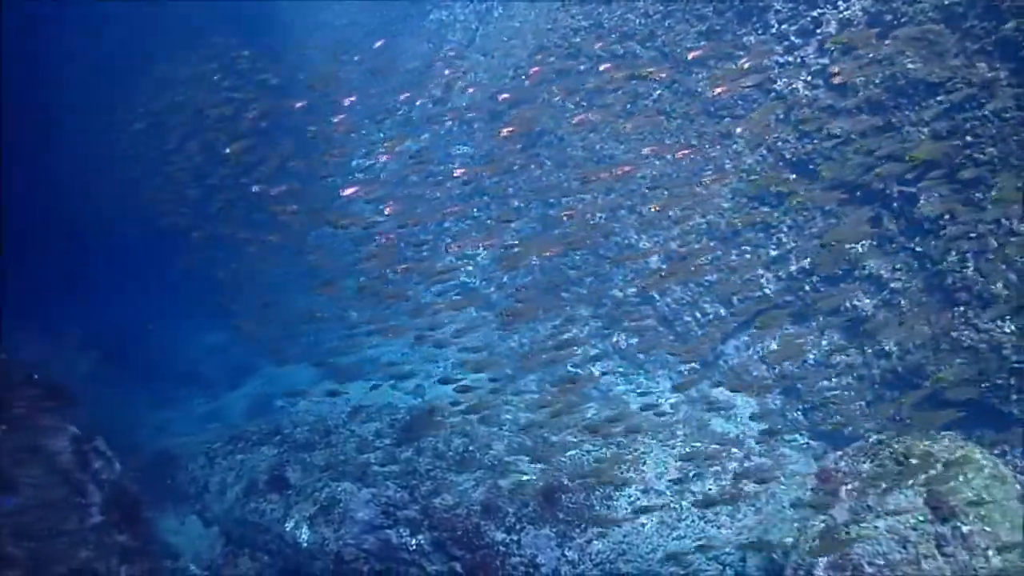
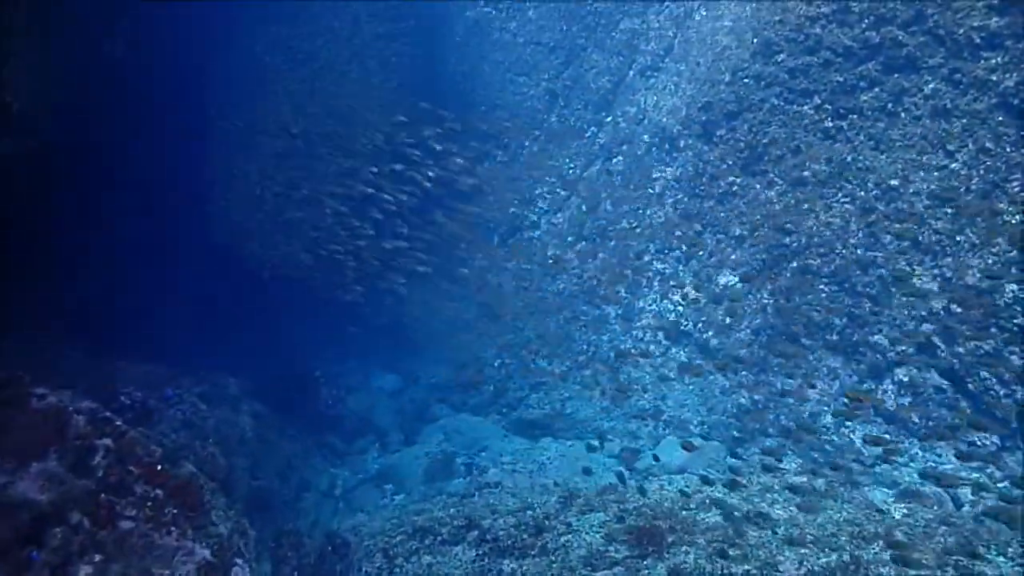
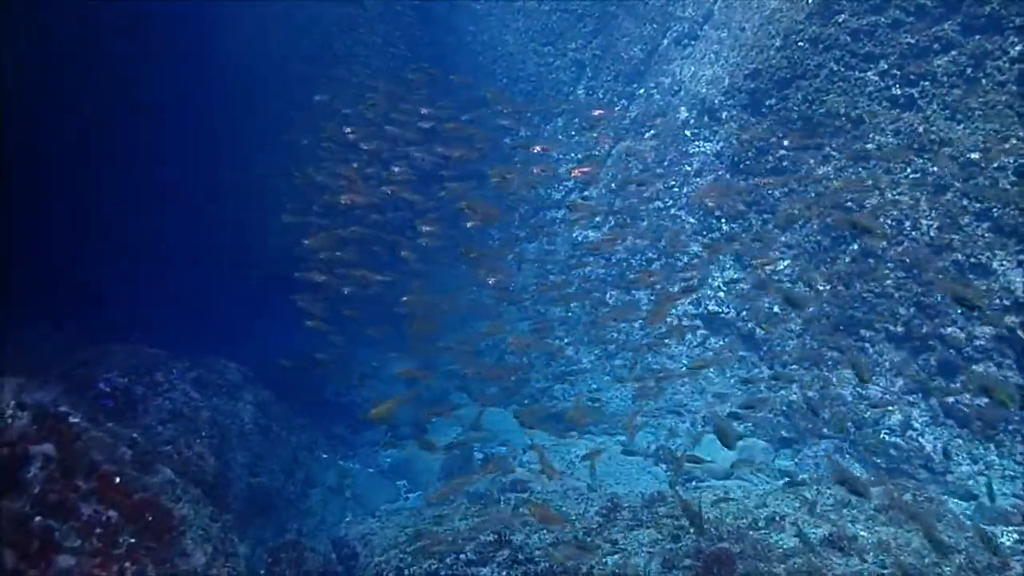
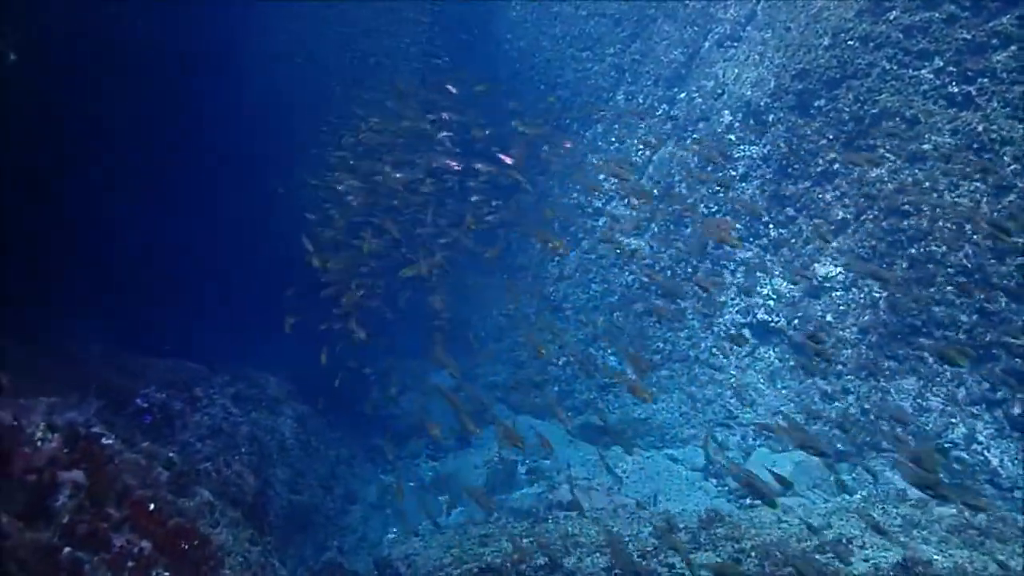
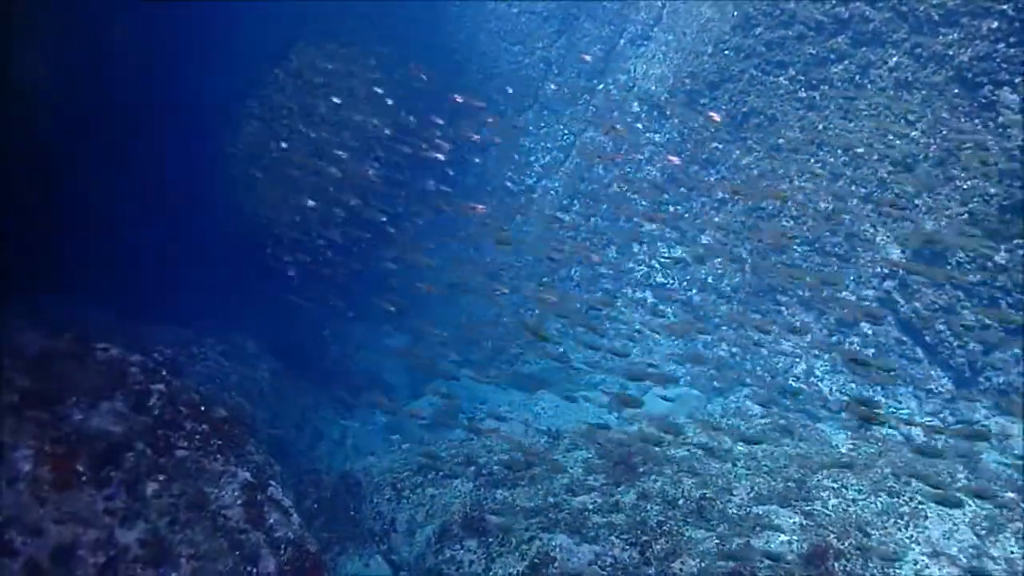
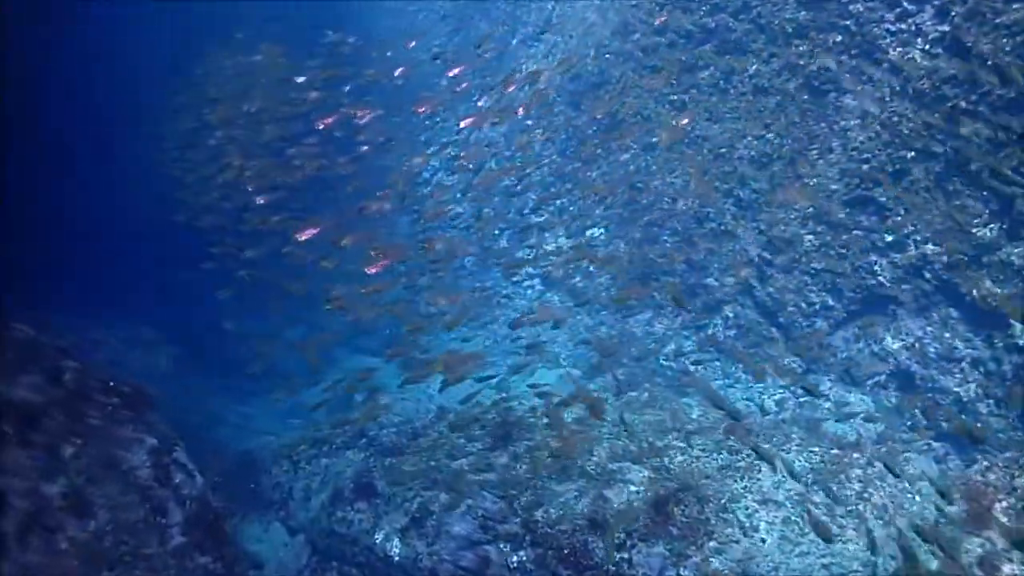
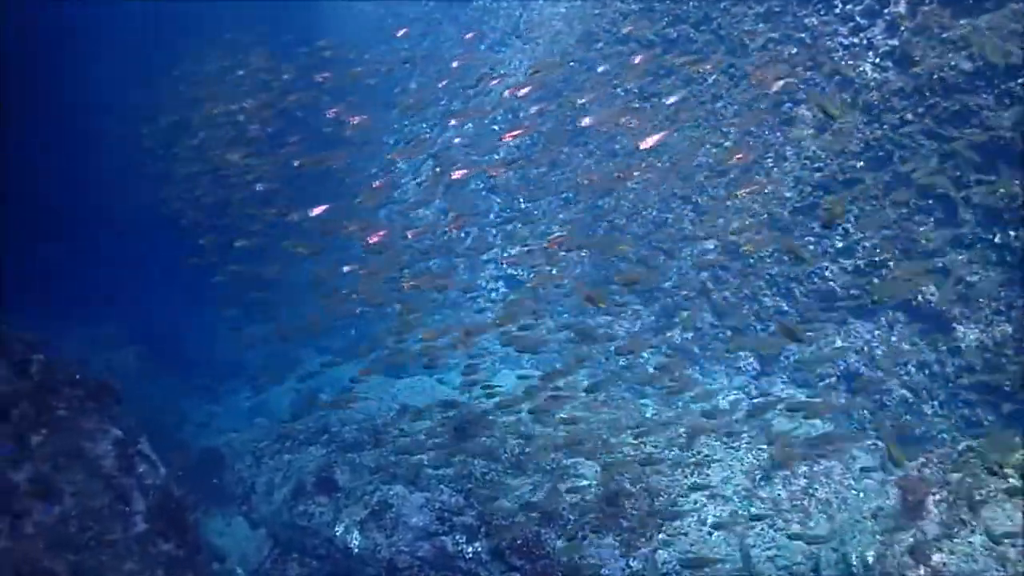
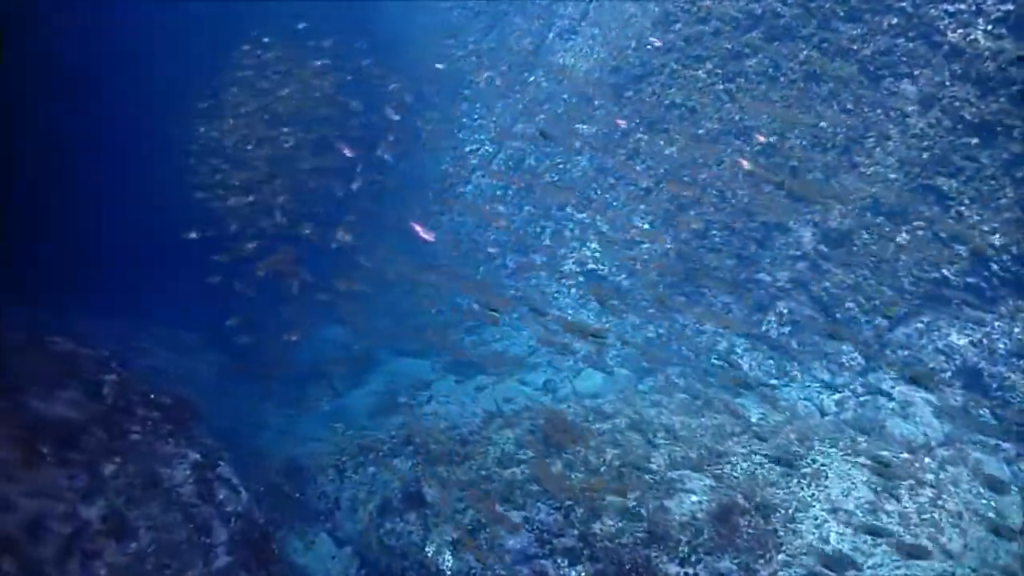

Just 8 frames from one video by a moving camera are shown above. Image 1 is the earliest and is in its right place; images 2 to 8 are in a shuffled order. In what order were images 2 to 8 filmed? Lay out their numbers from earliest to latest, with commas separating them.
7, 6, 8, 5, 2, 3, 4
